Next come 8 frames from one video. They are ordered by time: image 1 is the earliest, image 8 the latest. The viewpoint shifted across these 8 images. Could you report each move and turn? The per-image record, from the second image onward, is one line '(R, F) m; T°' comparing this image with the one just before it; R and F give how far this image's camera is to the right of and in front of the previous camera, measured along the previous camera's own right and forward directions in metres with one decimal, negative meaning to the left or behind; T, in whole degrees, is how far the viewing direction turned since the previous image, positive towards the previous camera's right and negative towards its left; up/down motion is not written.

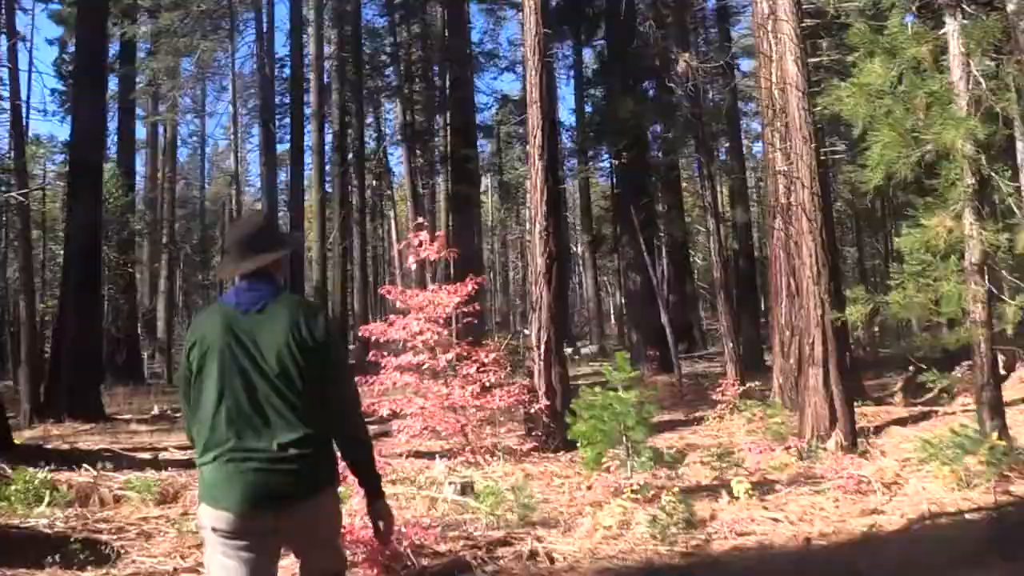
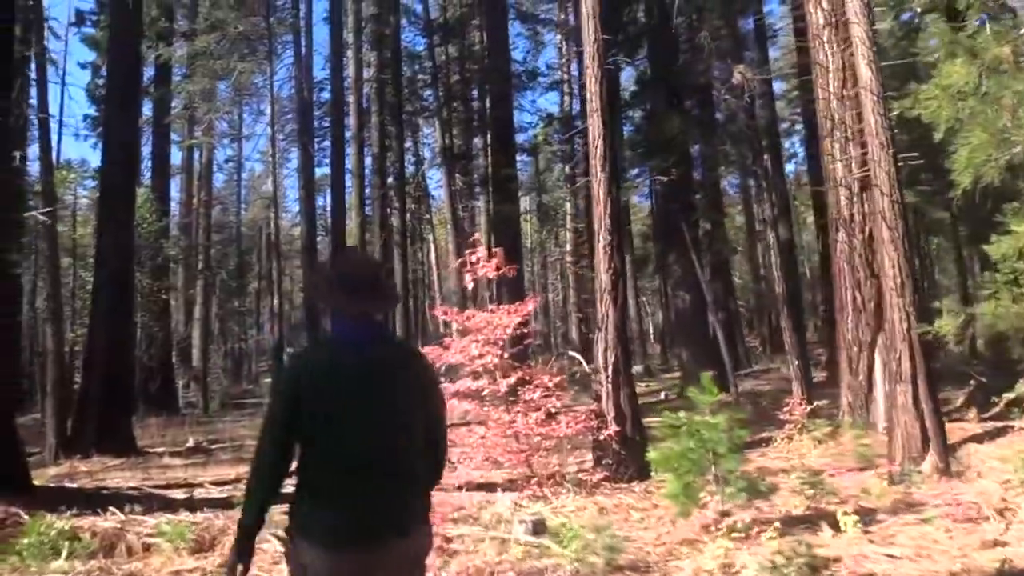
(-0.3, +0.7) m; -2°
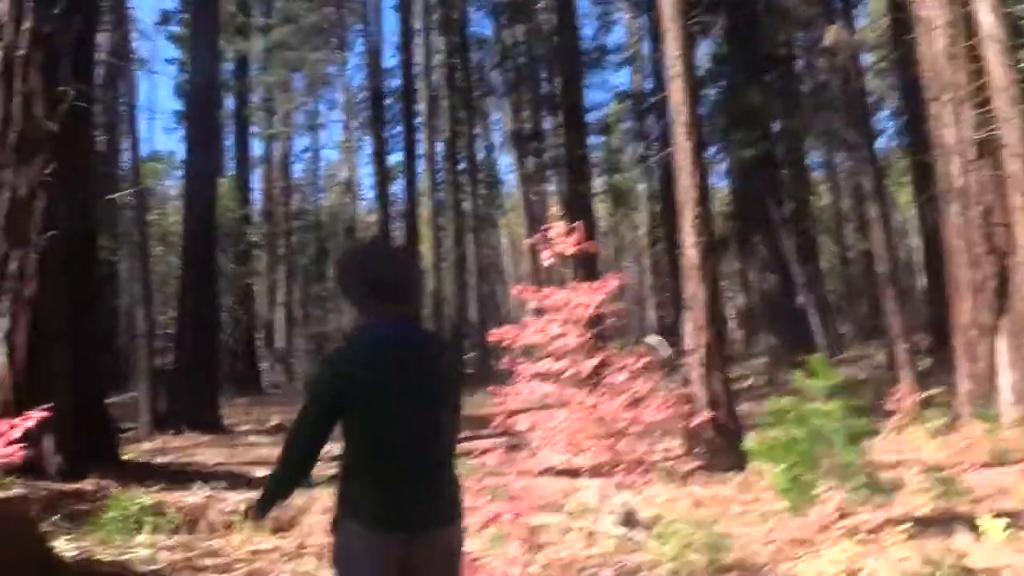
(-0.1, +0.6) m; -5°
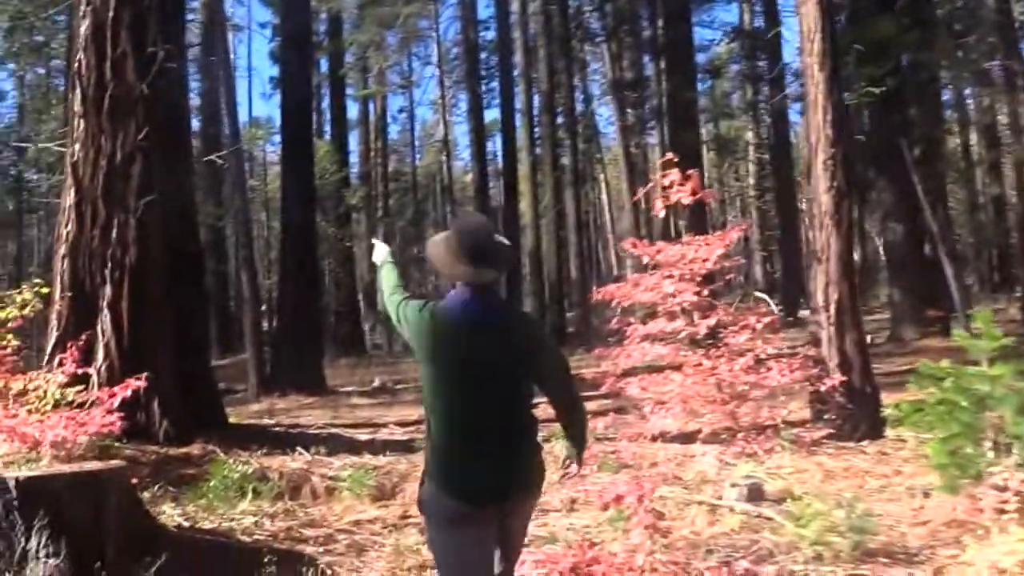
(-0.1, +0.5) m; -6°
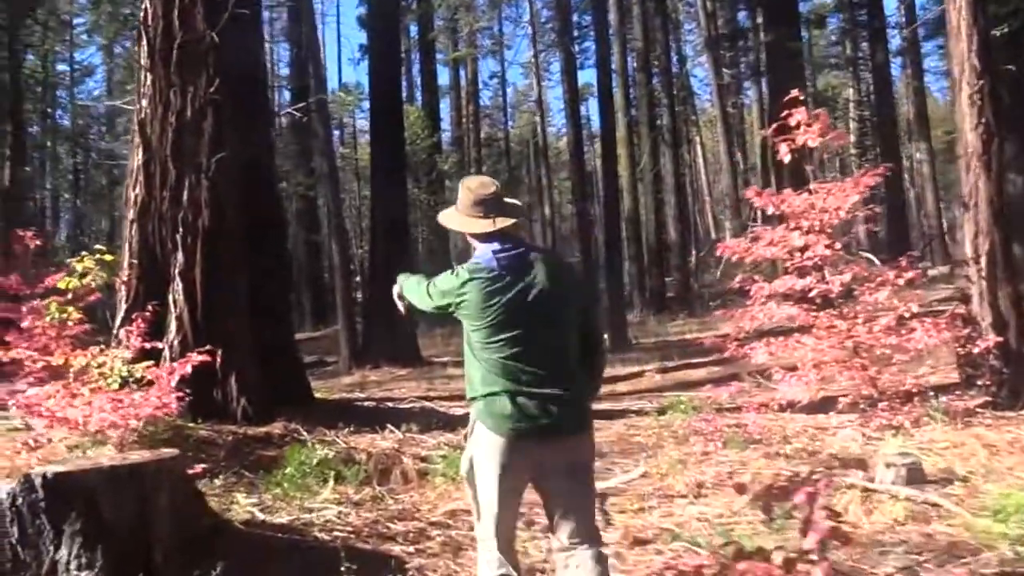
(-0.1, +0.9) m; -6°
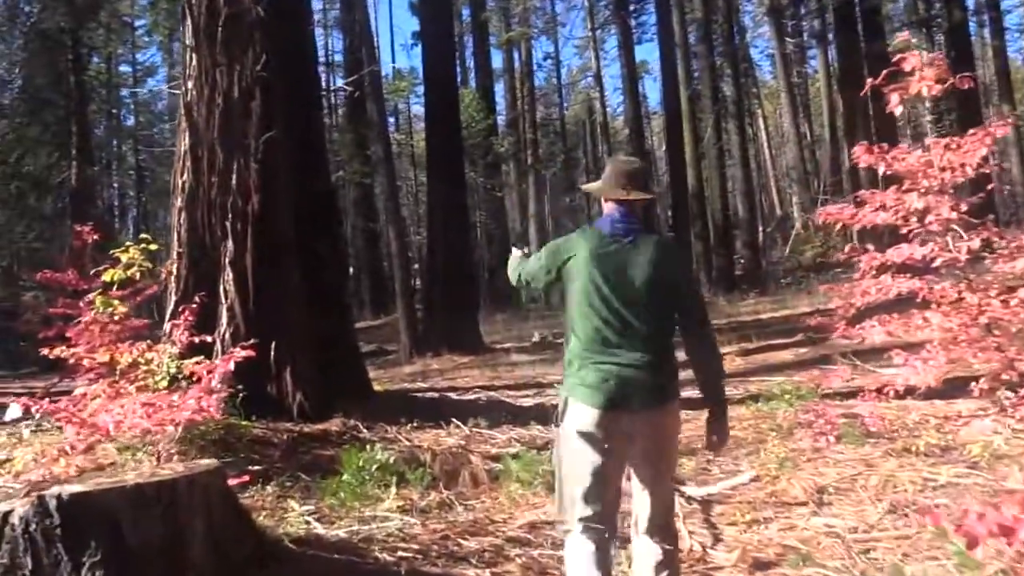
(-0.1, +0.7) m; -3°
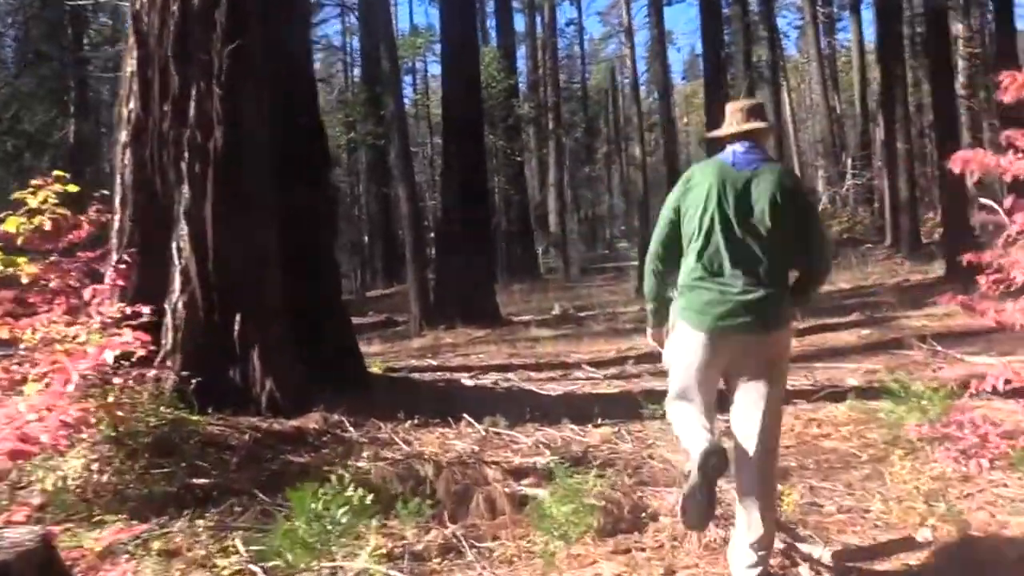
(-0.1, +1.5) m; -1°
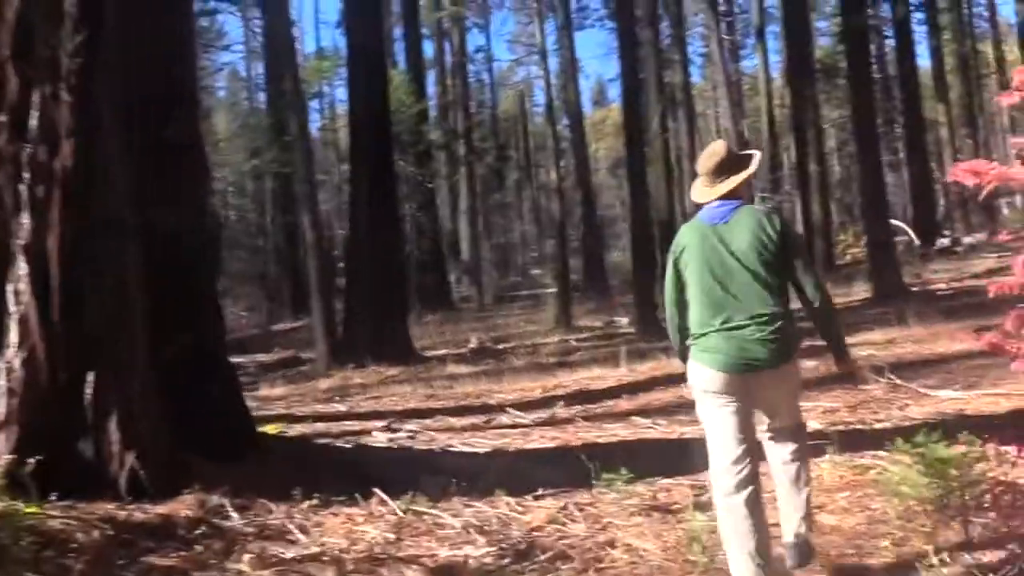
(0.0, +0.9) m; +5°
